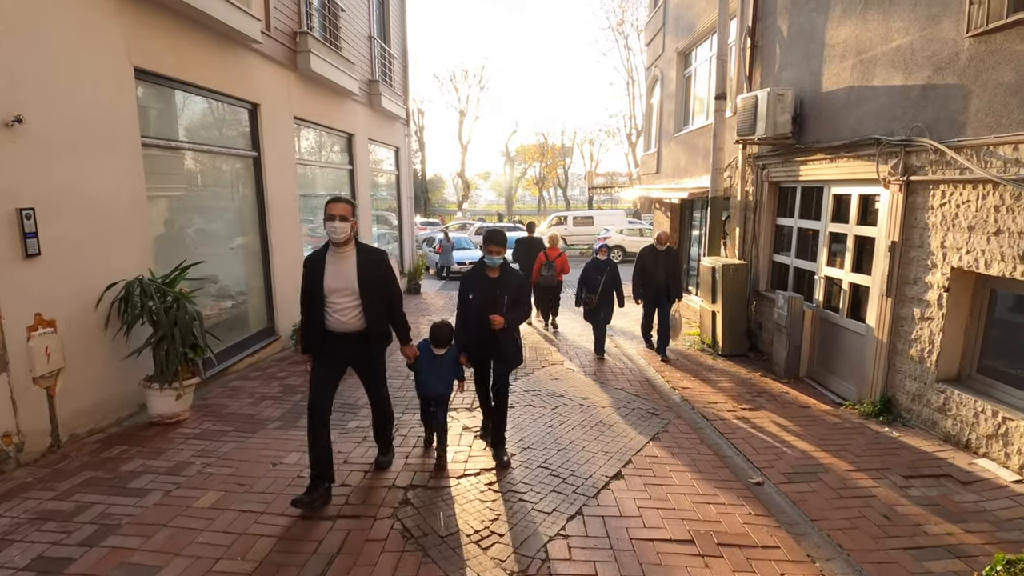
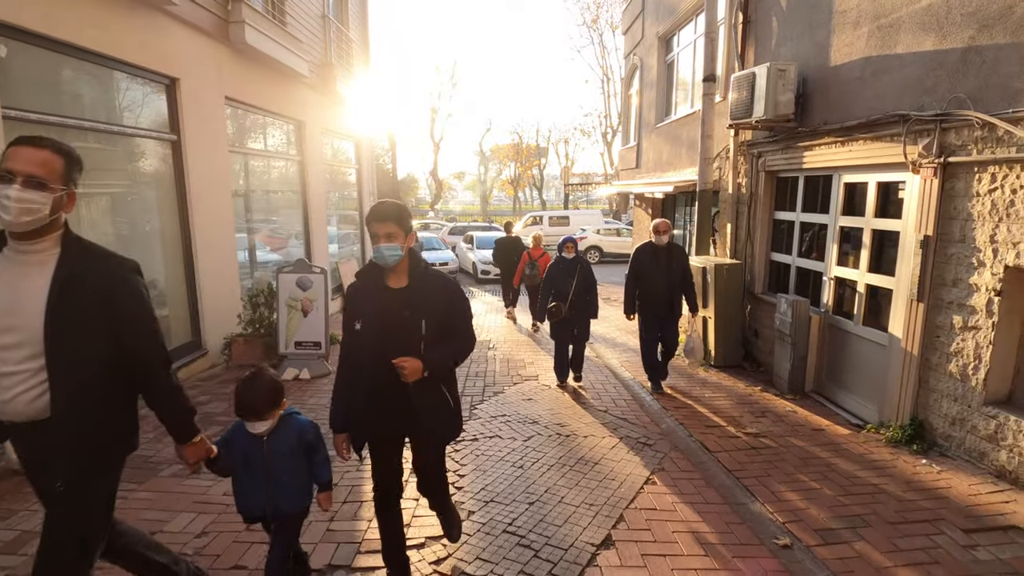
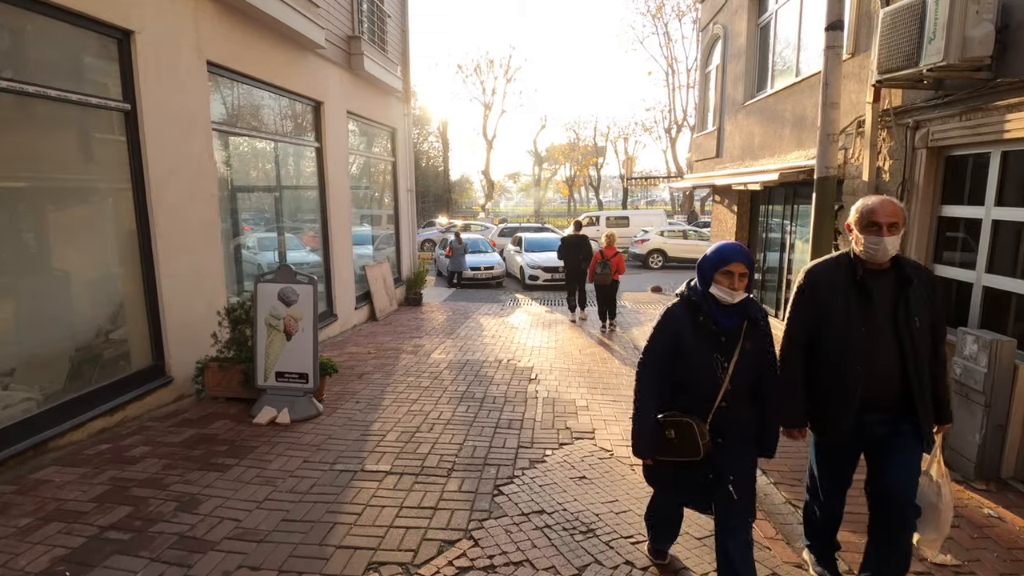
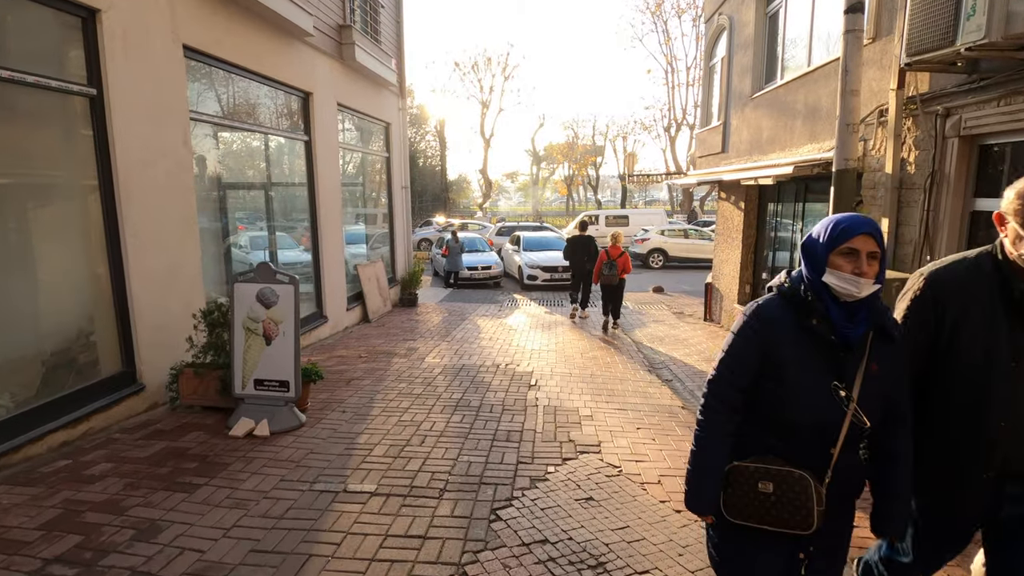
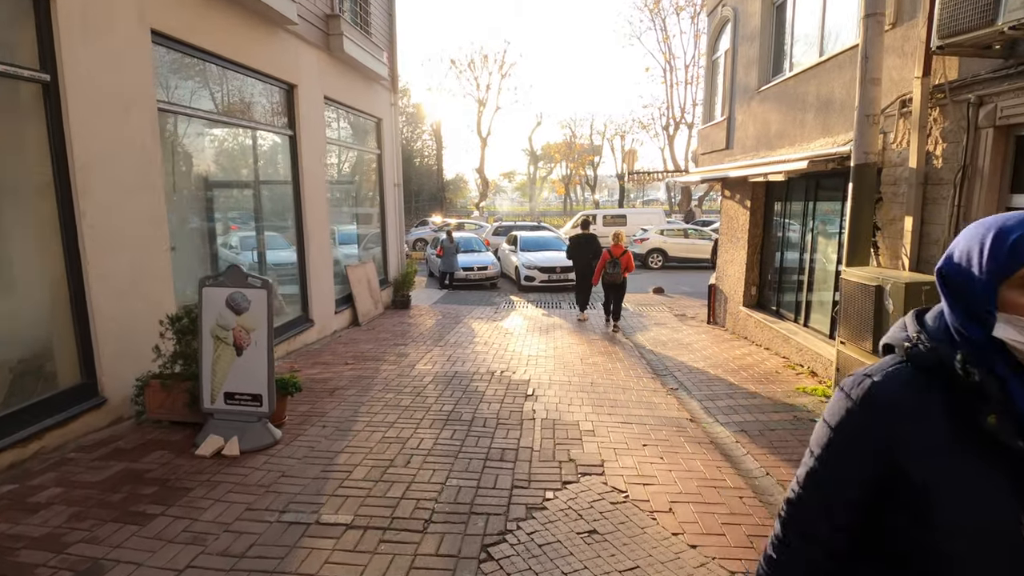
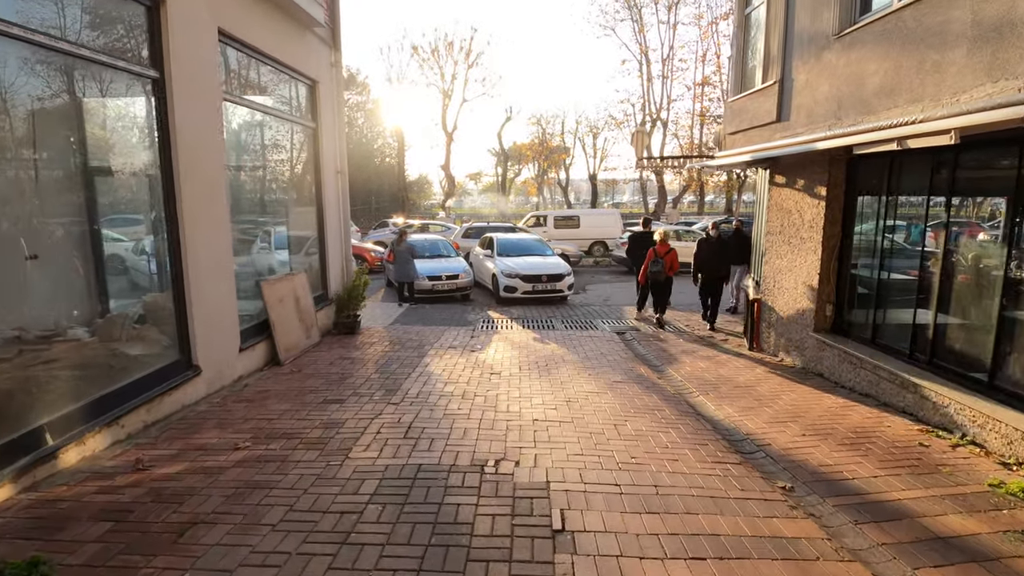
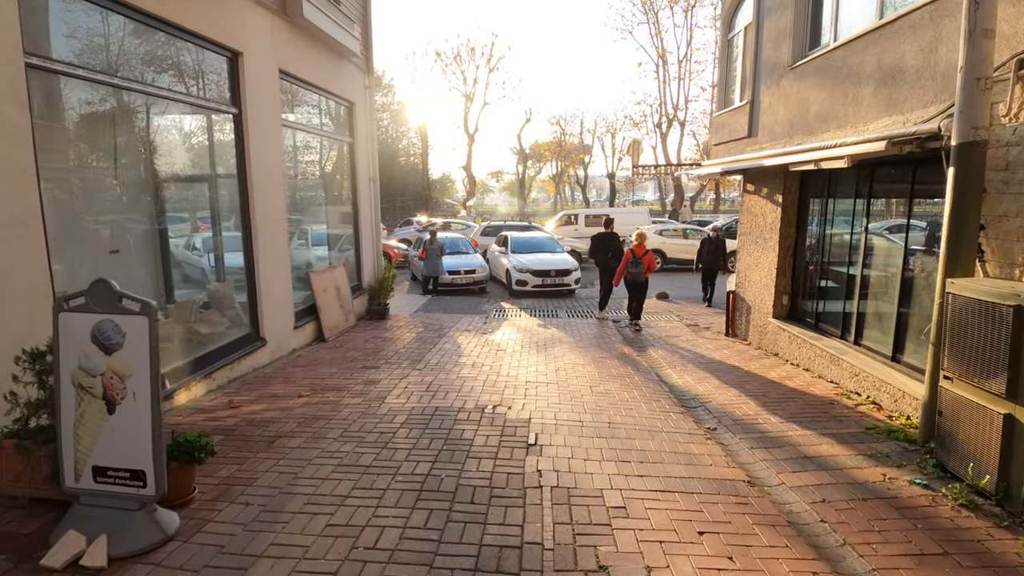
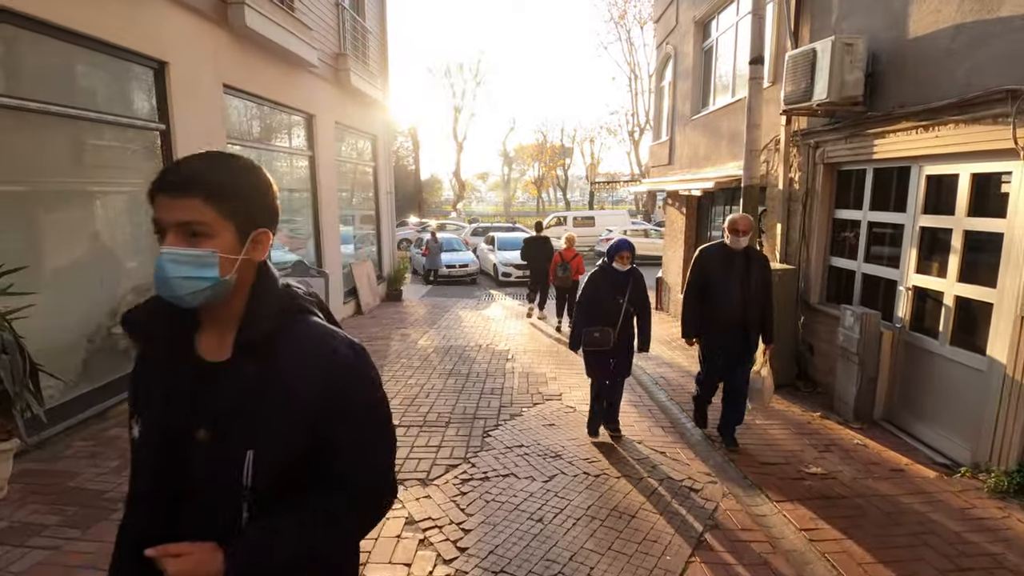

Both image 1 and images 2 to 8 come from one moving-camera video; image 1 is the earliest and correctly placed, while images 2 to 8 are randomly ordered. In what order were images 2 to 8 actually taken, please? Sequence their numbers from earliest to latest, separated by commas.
2, 8, 3, 4, 5, 7, 6
